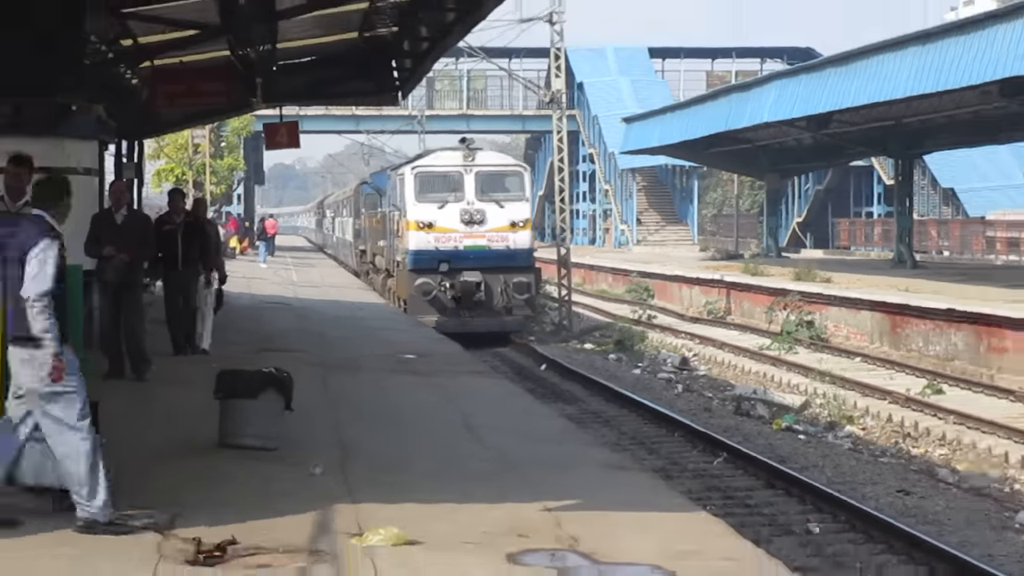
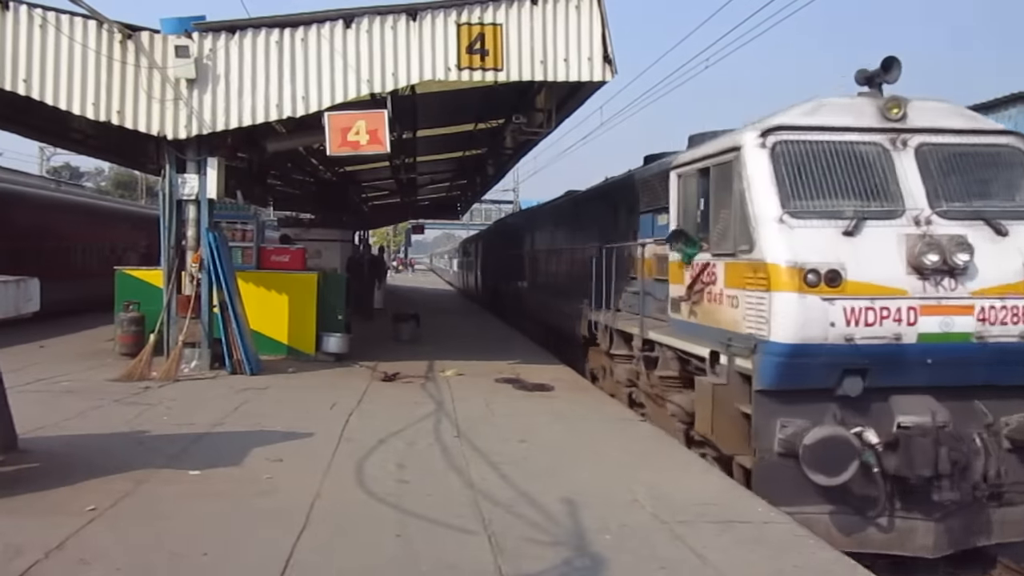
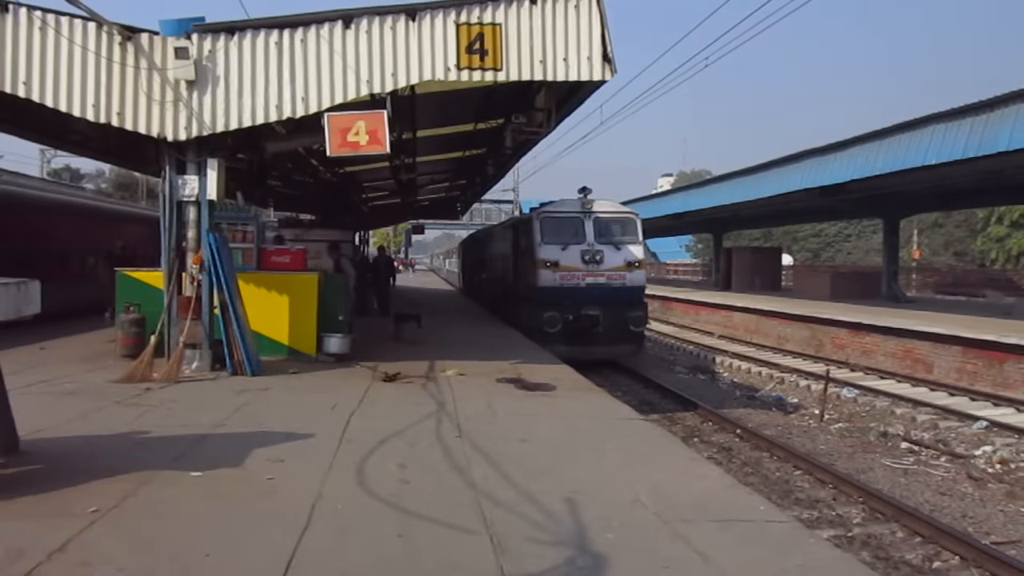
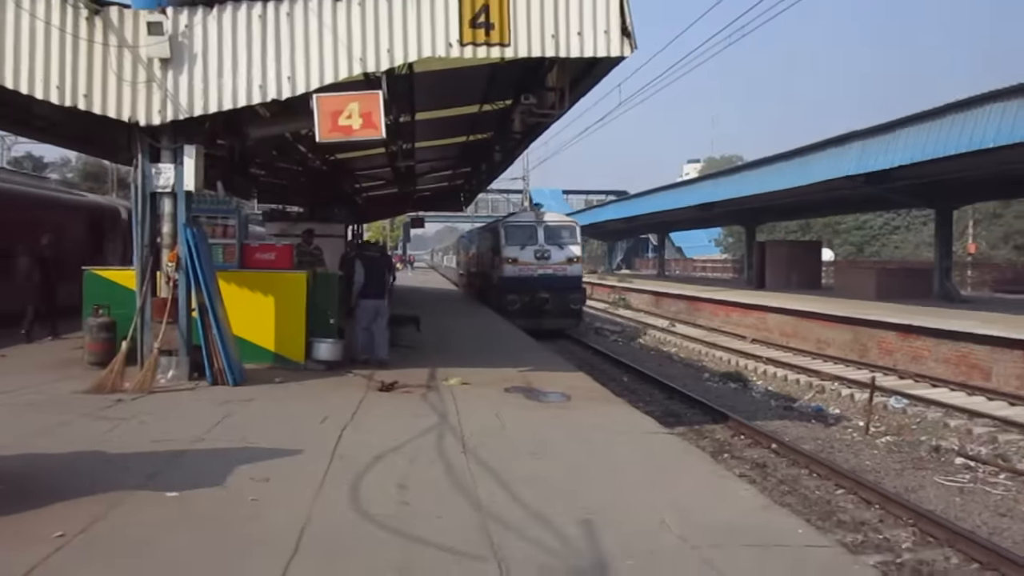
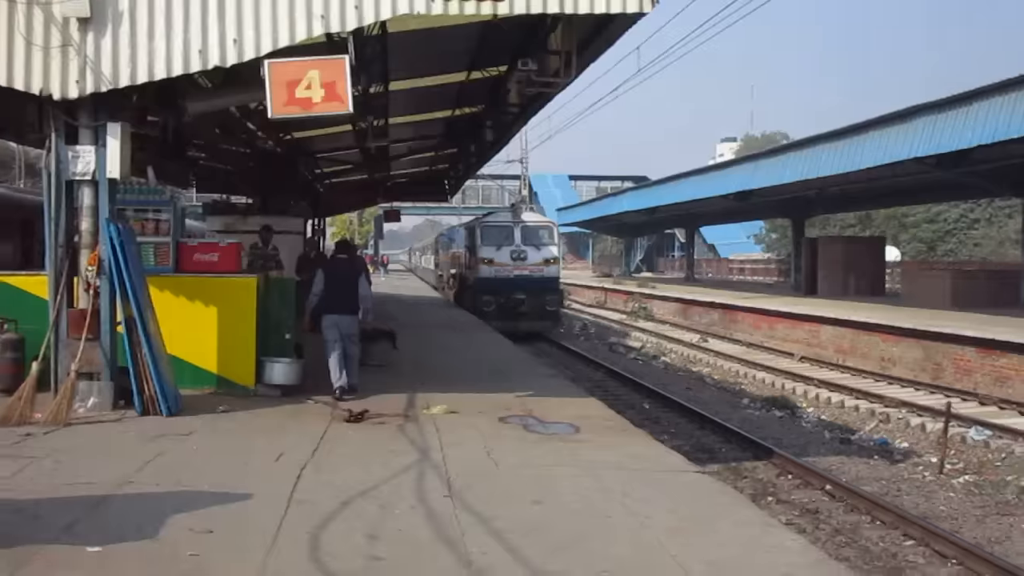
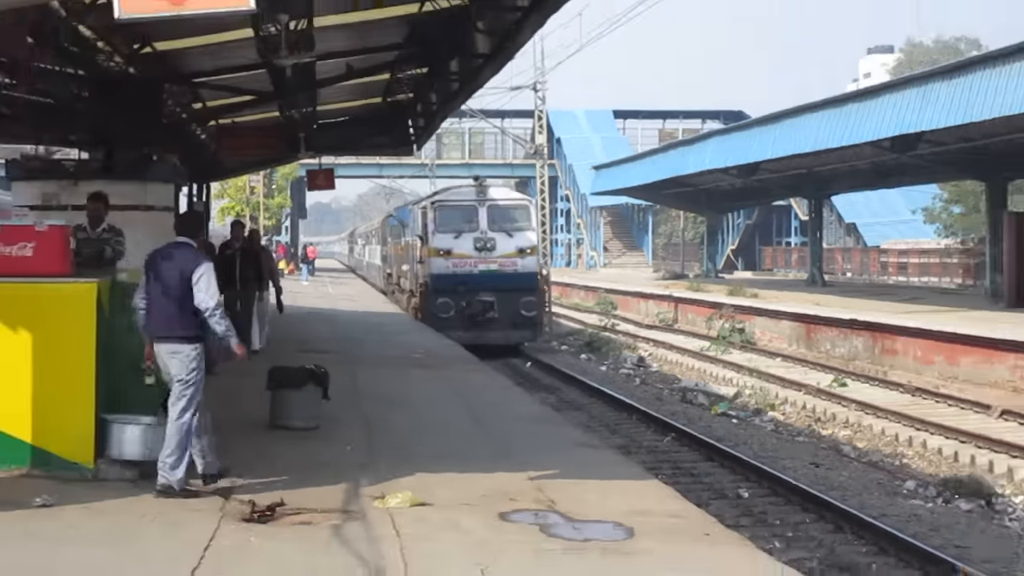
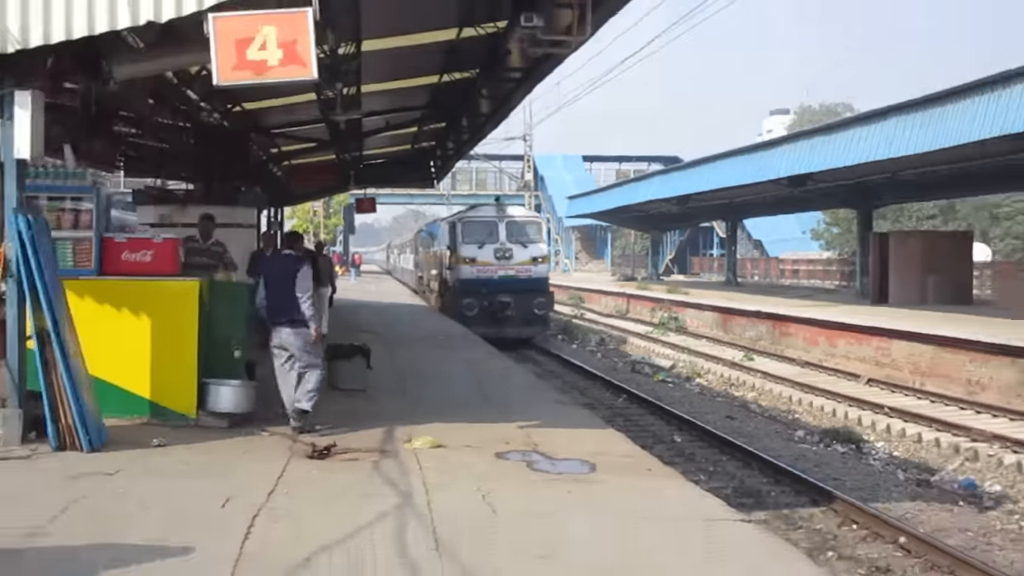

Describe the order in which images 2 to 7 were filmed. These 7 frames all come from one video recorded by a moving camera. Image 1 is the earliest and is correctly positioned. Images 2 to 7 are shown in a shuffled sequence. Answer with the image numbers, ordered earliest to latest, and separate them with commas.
6, 7, 5, 4, 3, 2
